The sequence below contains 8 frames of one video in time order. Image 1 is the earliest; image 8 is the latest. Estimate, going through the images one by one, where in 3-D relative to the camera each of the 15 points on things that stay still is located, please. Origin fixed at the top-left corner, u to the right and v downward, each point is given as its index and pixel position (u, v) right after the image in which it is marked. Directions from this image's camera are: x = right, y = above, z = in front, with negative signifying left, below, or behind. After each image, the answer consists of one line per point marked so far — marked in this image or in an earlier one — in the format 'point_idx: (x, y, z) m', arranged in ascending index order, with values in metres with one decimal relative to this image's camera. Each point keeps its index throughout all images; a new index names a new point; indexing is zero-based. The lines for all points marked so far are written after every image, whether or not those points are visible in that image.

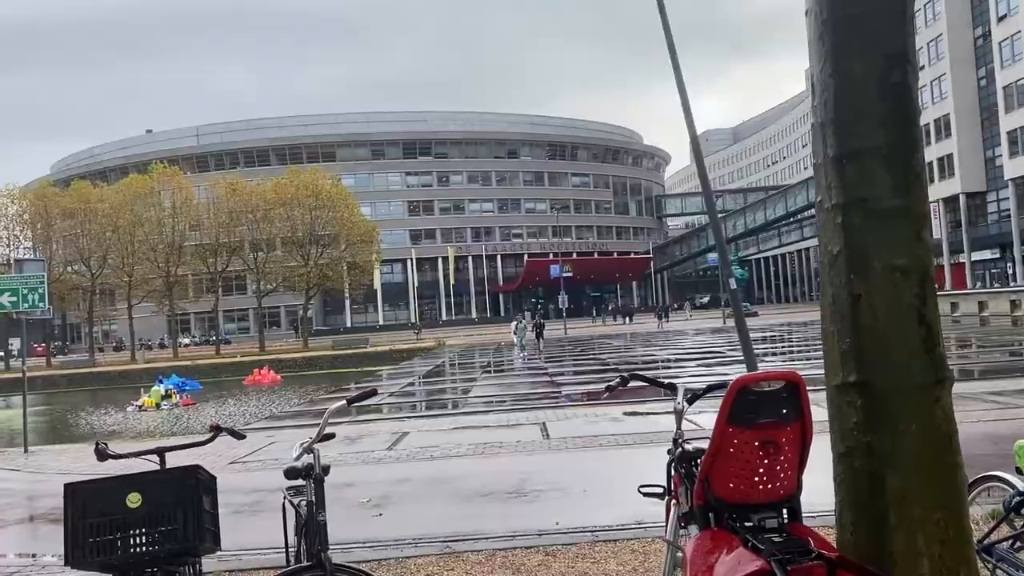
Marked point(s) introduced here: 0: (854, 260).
0: (+1.3, +0.1, +2.7) m
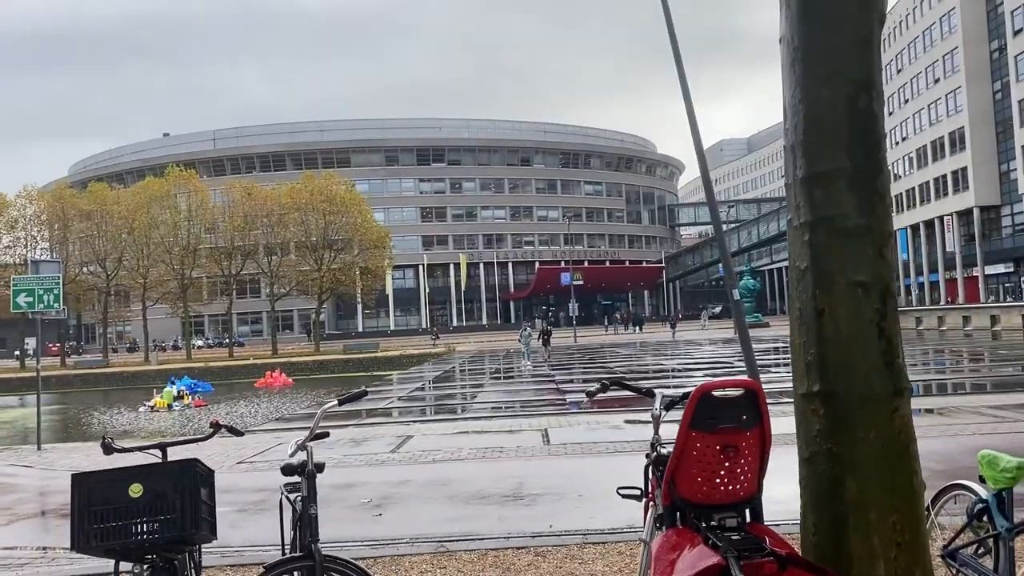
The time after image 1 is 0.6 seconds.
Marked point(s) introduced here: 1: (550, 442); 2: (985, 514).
0: (+1.2, +0.1, +2.9) m
1: (+0.6, -2.3, +11.2) m
2: (+2.4, -1.1, +3.9) m
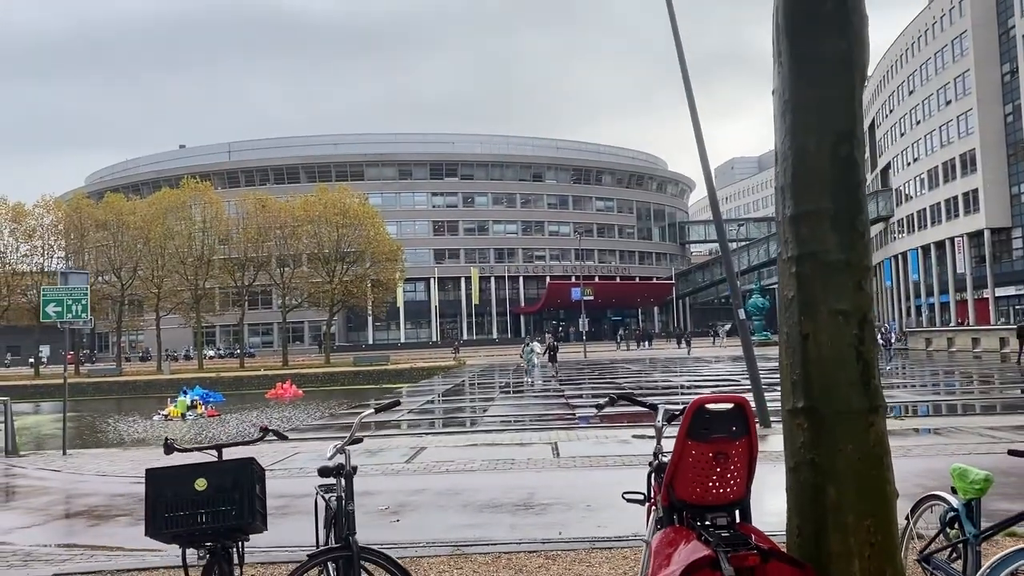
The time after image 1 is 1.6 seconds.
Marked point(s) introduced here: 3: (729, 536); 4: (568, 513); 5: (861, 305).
0: (+1.3, -0.1, +3.3) m
1: (+0.7, -2.6, +11.6) m
2: (+2.5, -1.3, +4.2) m
3: (+1.0, -1.1, +3.3) m
4: (+0.6, -2.4, +8.0) m
5: (+1.6, -0.1, +3.3) m
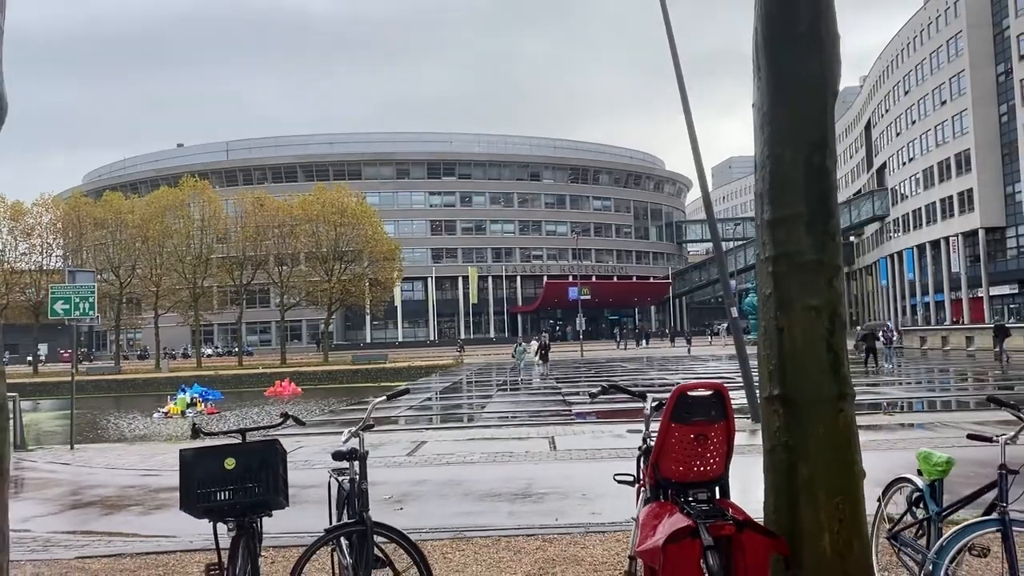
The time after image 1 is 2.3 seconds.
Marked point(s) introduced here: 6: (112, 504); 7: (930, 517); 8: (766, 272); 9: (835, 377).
0: (+1.3, -0.1, +3.7) m
1: (+0.7, -2.6, +12.0) m
2: (+2.5, -1.3, +4.6) m
3: (+1.0, -1.1, +3.6) m
4: (+0.6, -2.4, +8.4) m
5: (+1.6, -0.1, +3.6) m
6: (-5.2, -2.8, +9.6) m
7: (+2.5, -1.4, +4.5) m
8: (+1.3, +0.1, +3.8) m
9: (+1.6, -0.4, +3.6) m
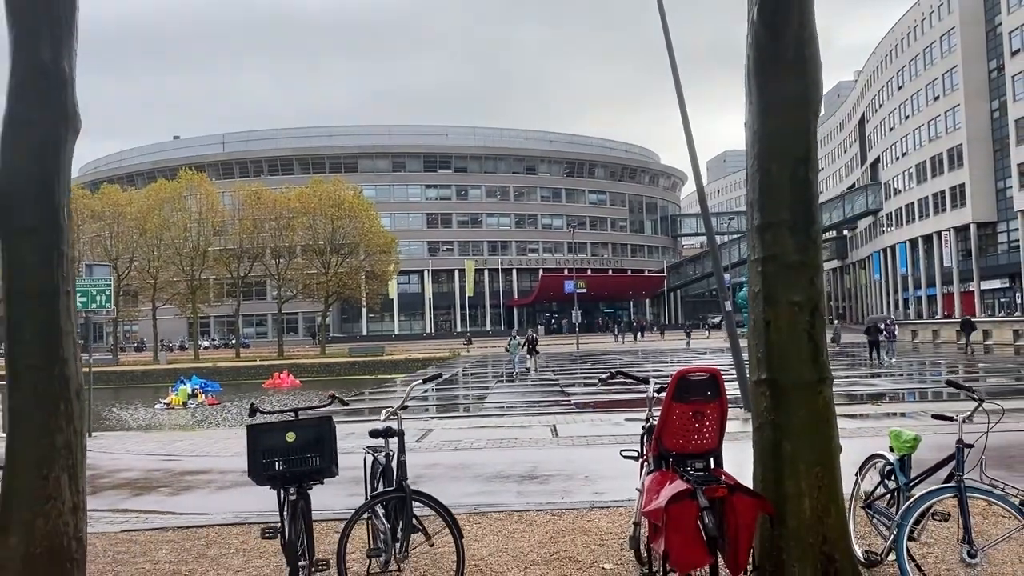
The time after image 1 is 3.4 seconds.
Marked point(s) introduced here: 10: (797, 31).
0: (+1.5, 0.0, +4.3) m
1: (+0.8, -2.5, +12.6) m
2: (+2.7, -1.3, +5.2) m
3: (+1.1, -1.1, +4.3) m
4: (+0.7, -2.3, +9.0) m
5: (+1.7, 0.0, +4.2) m
6: (-5.1, -2.7, +10.2) m
7: (+2.6, -1.4, +5.1) m
8: (+1.4, +0.1, +4.4) m
9: (+1.7, -0.4, +4.2) m
10: (+1.7, +1.5, +4.3) m
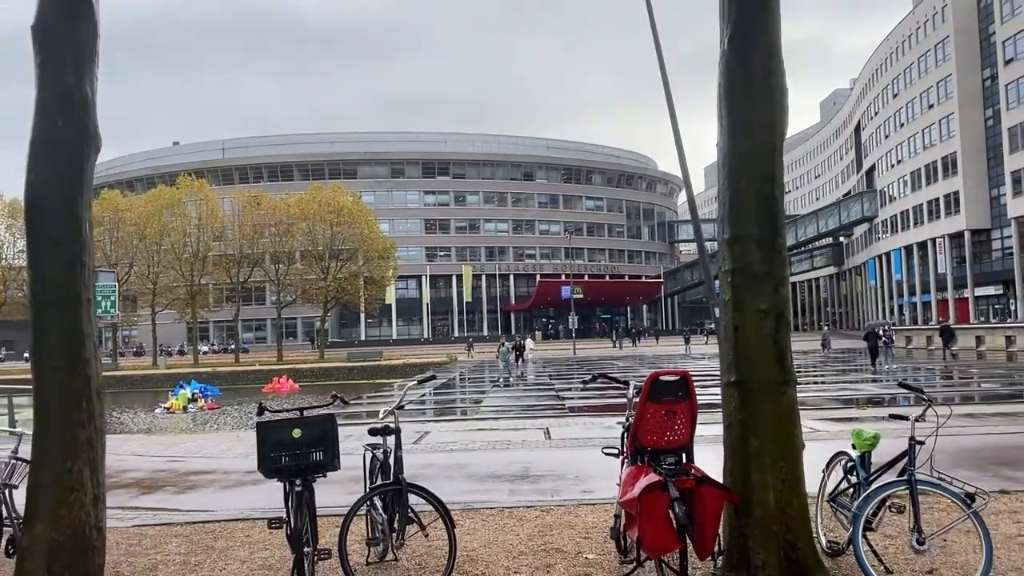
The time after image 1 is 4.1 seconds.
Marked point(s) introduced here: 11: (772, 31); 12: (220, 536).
0: (+1.4, -0.1, +4.7) m
1: (+0.7, -2.6, +13.0) m
2: (+2.6, -1.3, +5.6) m
3: (+1.0, -1.1, +4.7) m
4: (+0.6, -2.4, +9.4) m
5: (+1.6, -0.1, +4.6) m
6: (-5.2, -2.8, +10.6) m
7: (+2.6, -1.4, +5.5) m
8: (+1.4, 0.0, +4.8) m
9: (+1.6, -0.5, +4.6) m
10: (+1.6, +1.4, +4.7) m
11: (+1.6, +1.6, +4.7) m
12: (-2.8, -2.4, +7.1) m
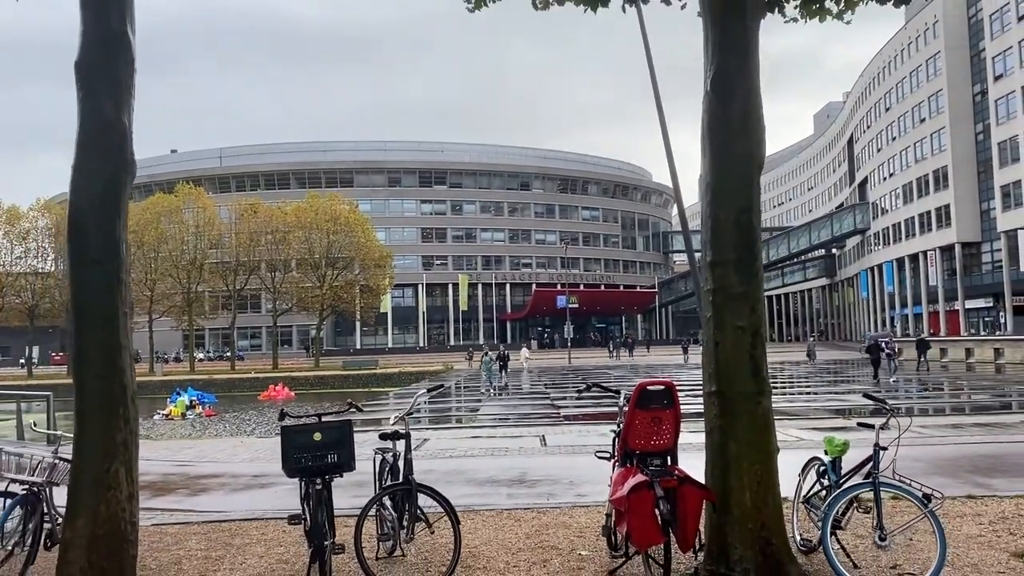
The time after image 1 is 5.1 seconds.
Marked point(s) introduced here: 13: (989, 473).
0: (+1.4, -0.2, +5.2) m
1: (+0.6, -2.8, +13.5) m
2: (+2.6, -1.5, +6.2) m
3: (+1.0, -1.3, +5.2) m
4: (+0.6, -2.6, +9.9) m
5: (+1.6, -0.2, +5.2) m
6: (-5.2, -2.9, +11.0) m
7: (+2.6, -1.6, +6.0) m
8: (+1.4, -0.1, +5.4) m
9: (+1.6, -0.6, +5.1) m
10: (+1.6, +1.3, +5.2) m
11: (+1.7, +1.5, +5.3) m
12: (-2.8, -2.5, +7.6) m
13: (+6.4, -2.5, +10.0) m
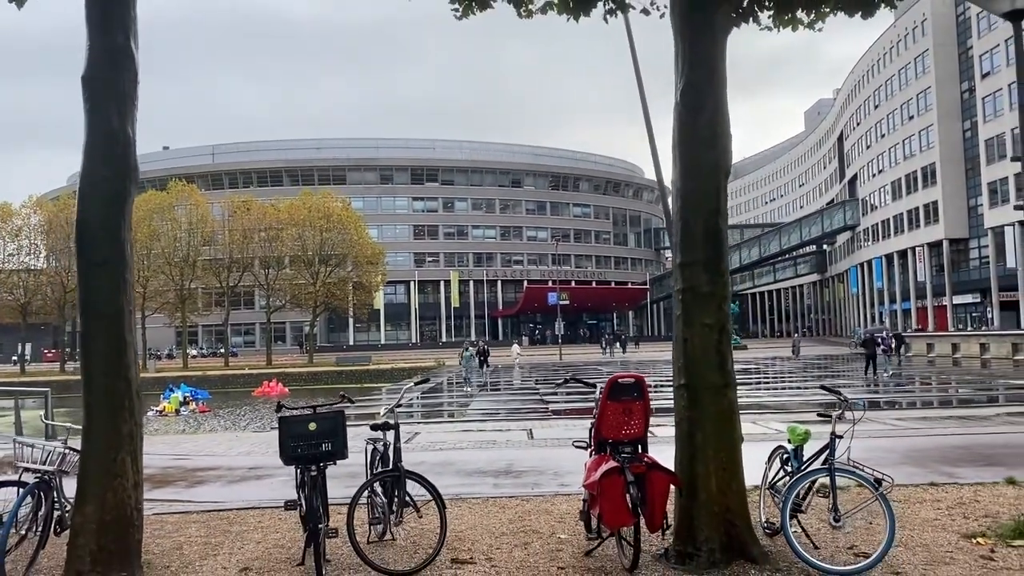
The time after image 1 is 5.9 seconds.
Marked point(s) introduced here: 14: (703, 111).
0: (+1.3, -0.2, +5.6) m
1: (+0.4, -2.8, +13.9) m
2: (+2.4, -1.5, +6.6) m
3: (+0.9, -1.3, +5.6) m
4: (+0.4, -2.6, +10.3) m
5: (+1.5, -0.2, +5.6) m
6: (-5.4, -2.9, +11.4) m
7: (+2.4, -1.6, +6.5) m
8: (+1.2, -0.1, +5.8) m
9: (+1.5, -0.6, +5.5) m
10: (+1.5, +1.3, +5.6) m
11: (+1.5, +1.5, +5.7) m
12: (-3.0, -2.5, +7.9) m
13: (+6.2, -2.4, +10.4) m
14: (+1.4, +1.3, +5.6) m
